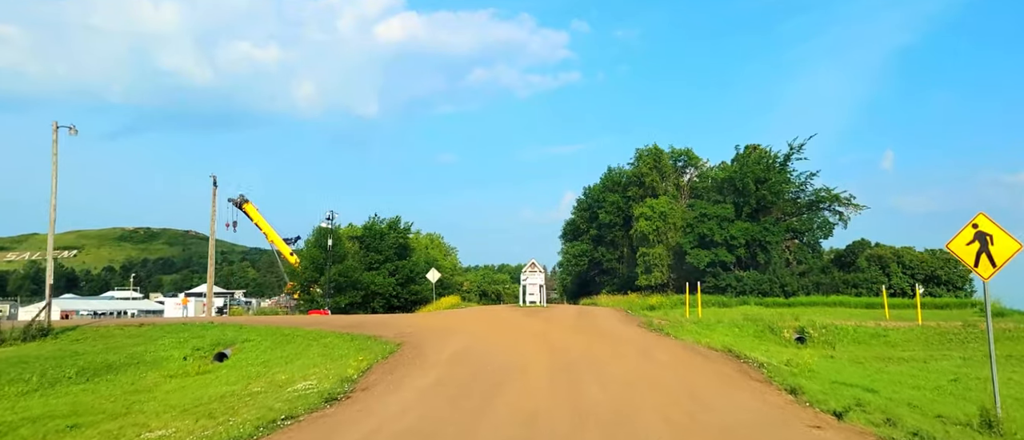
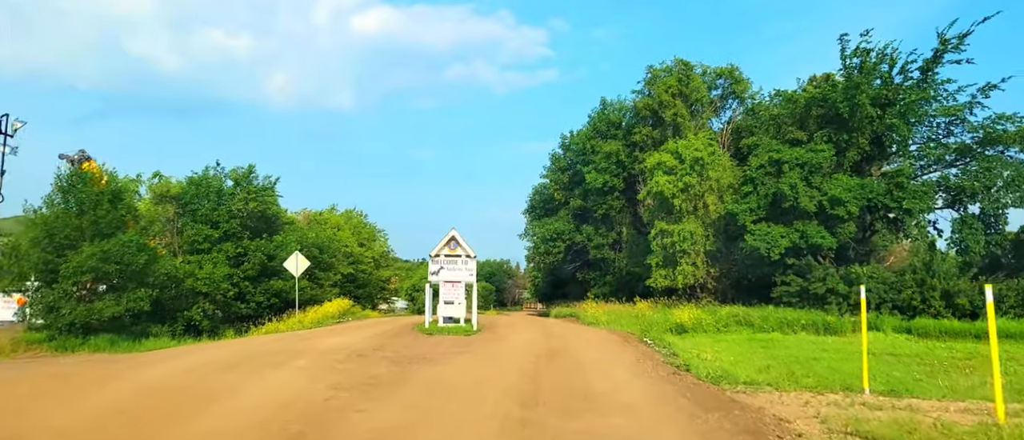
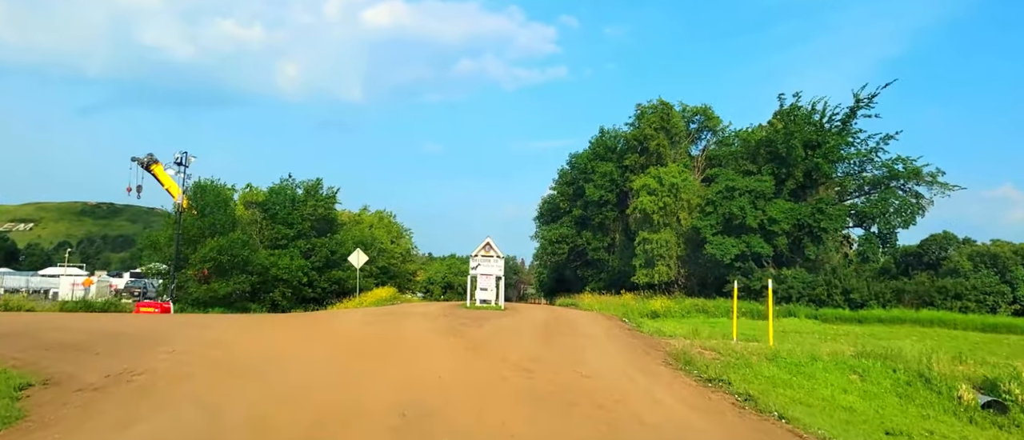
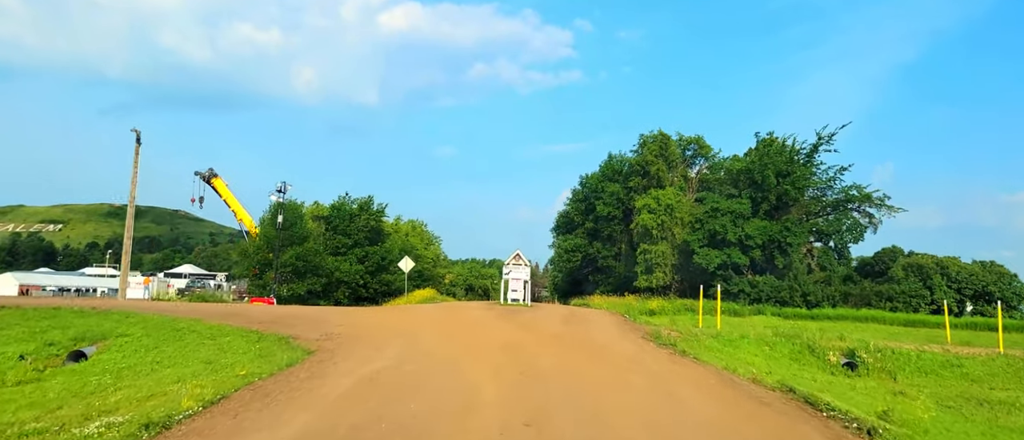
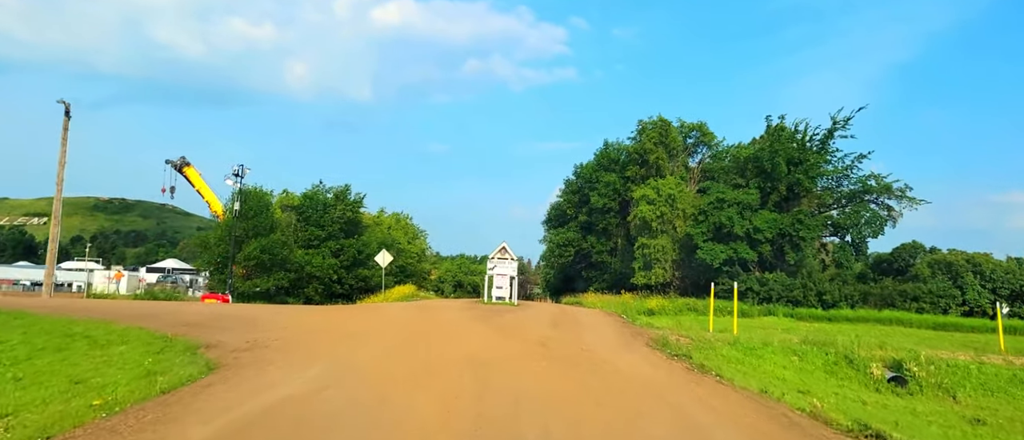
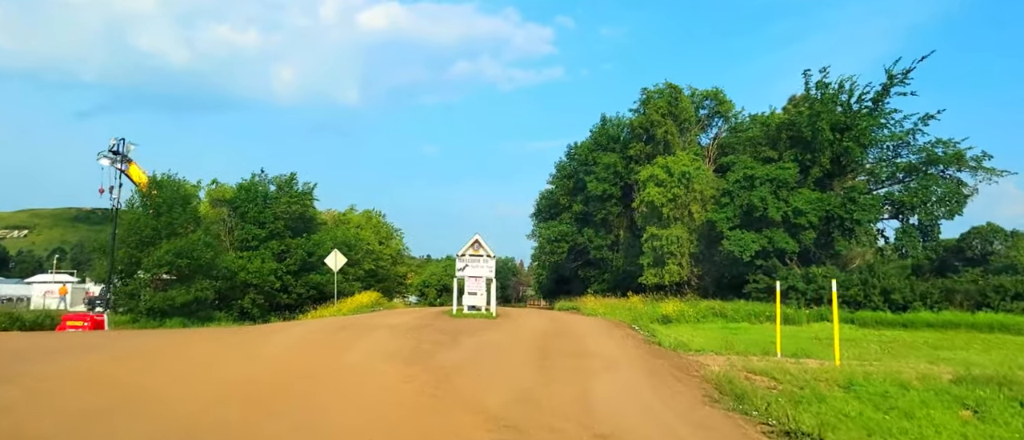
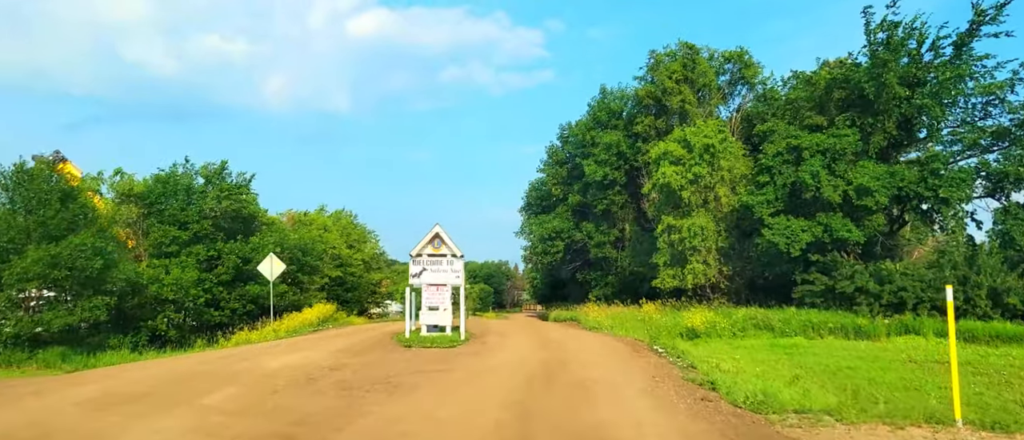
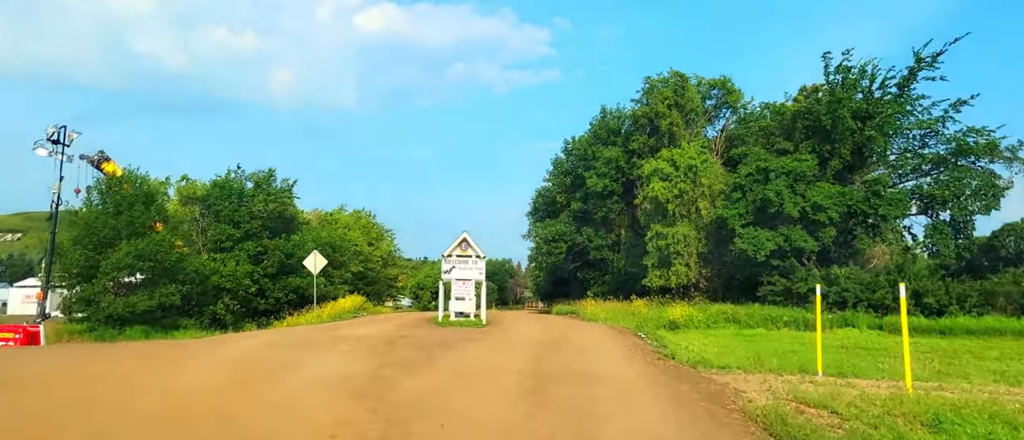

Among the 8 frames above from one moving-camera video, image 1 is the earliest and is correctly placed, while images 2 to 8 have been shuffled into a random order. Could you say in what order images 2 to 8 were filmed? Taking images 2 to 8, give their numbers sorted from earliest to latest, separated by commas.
4, 5, 3, 6, 8, 2, 7
